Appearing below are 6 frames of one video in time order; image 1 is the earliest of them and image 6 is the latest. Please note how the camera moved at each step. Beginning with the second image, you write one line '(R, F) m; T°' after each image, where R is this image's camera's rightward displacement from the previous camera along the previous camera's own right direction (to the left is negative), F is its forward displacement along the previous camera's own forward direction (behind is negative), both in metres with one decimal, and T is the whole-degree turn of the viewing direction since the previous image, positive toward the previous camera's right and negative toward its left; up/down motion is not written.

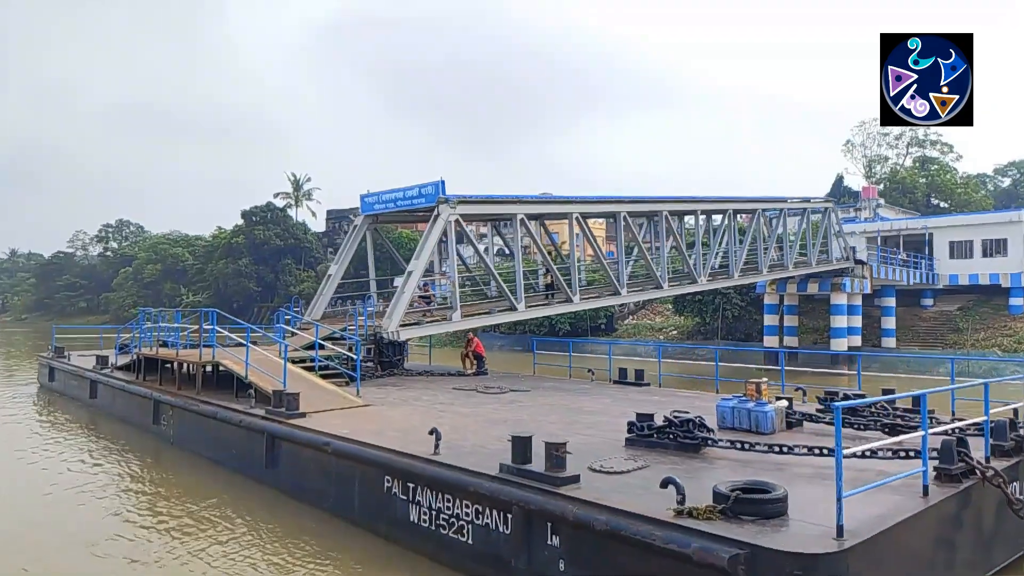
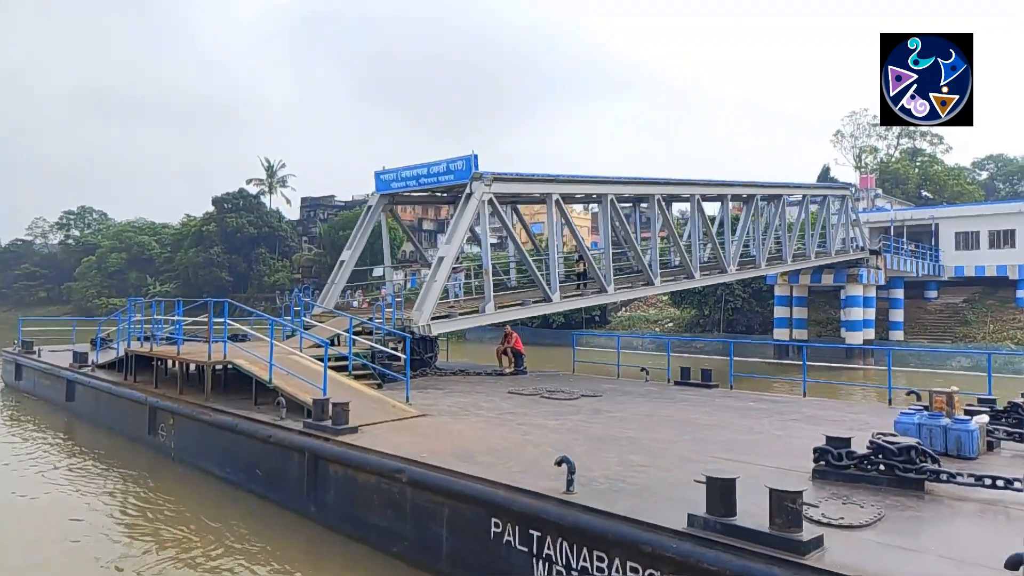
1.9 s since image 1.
(-1.4, +1.9) m; +2°
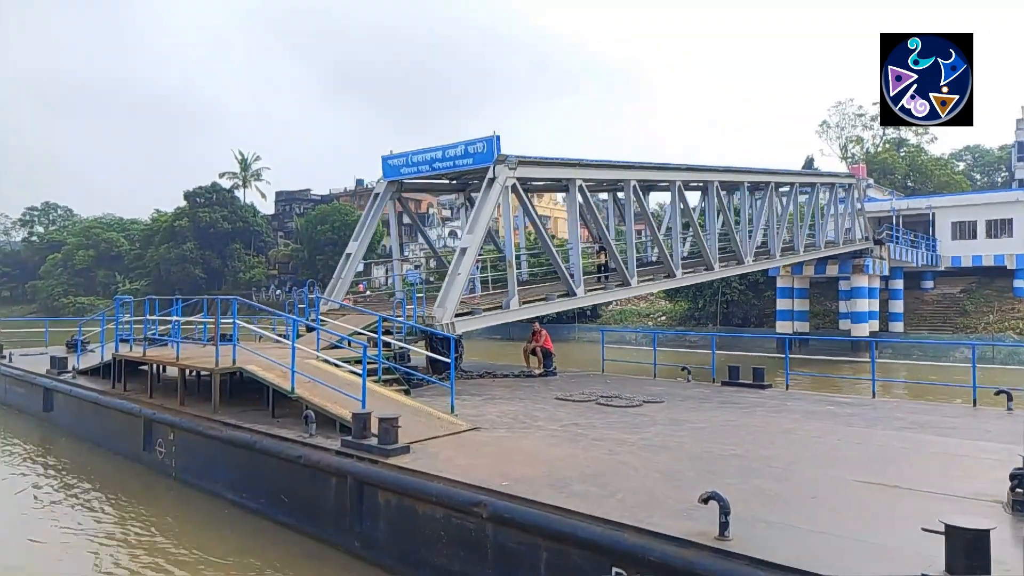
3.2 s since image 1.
(-0.9, +1.2) m; +2°
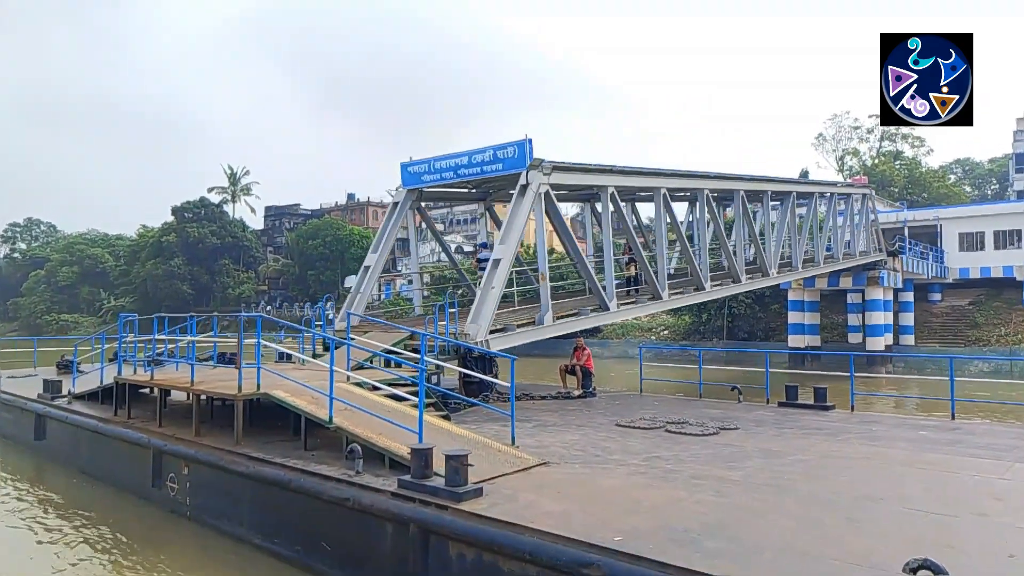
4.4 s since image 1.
(-0.8, +1.0) m; +1°
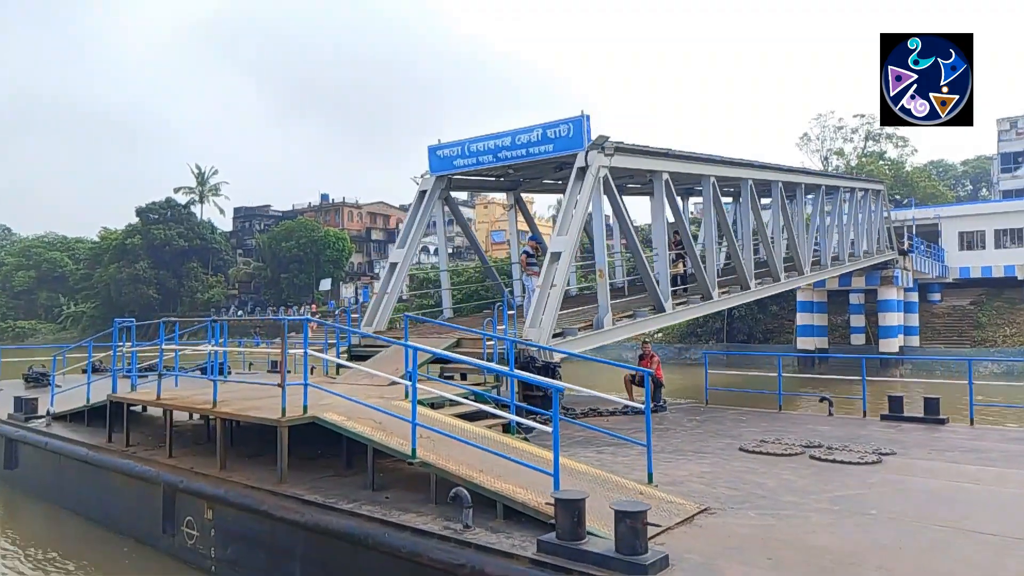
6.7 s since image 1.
(-1.3, +1.6) m; +3°
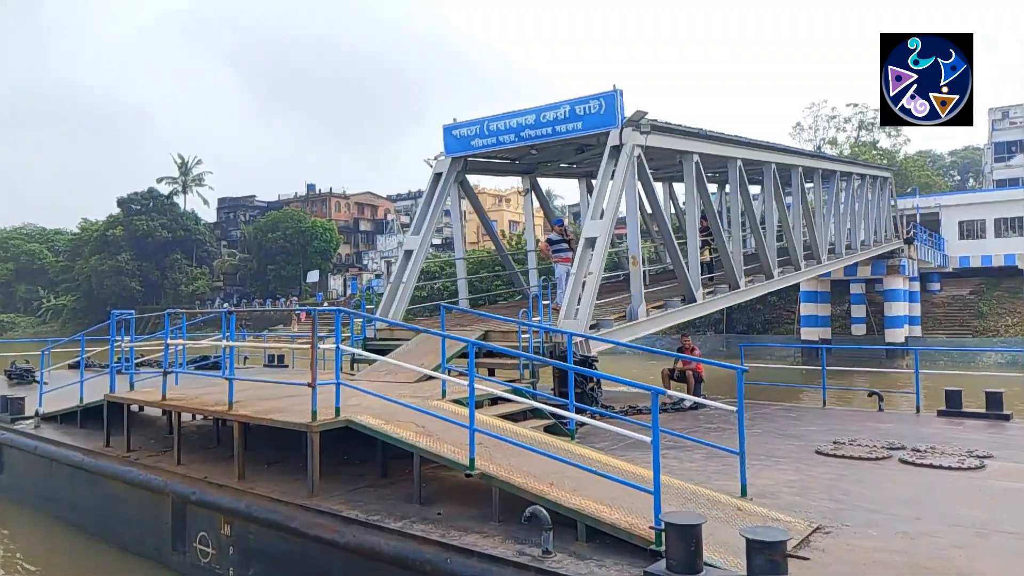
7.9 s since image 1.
(-0.6, +0.8) m; +1°
